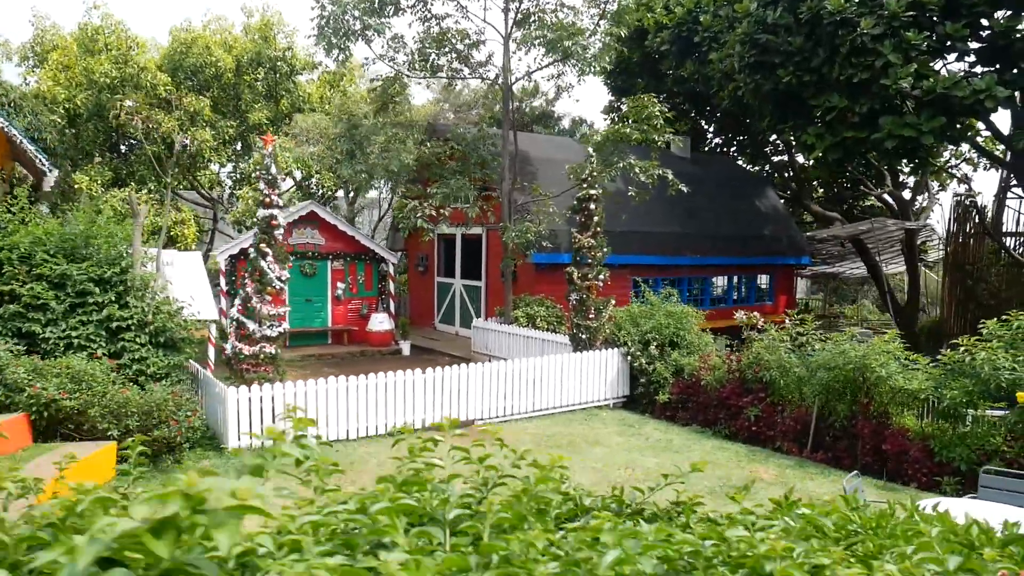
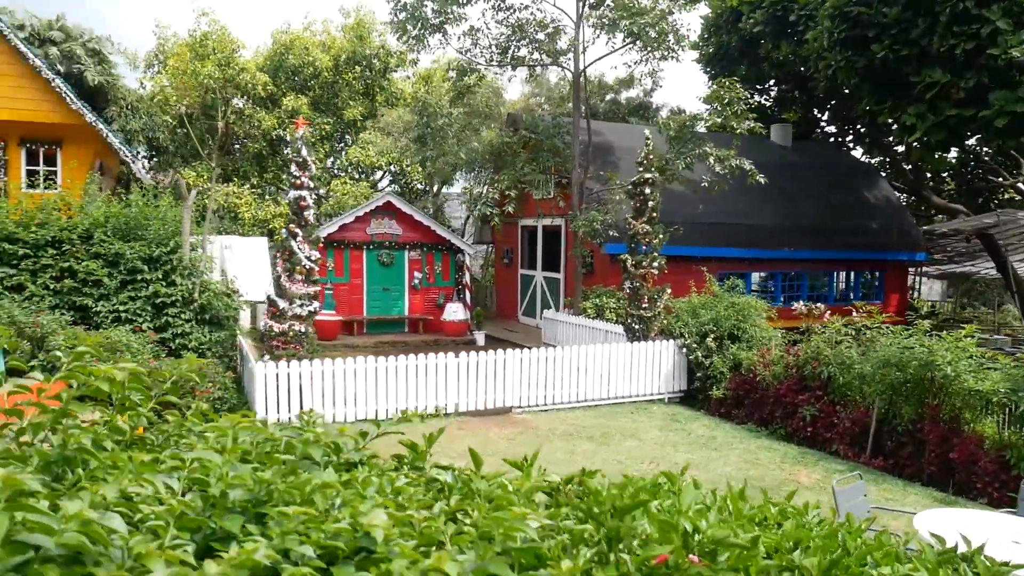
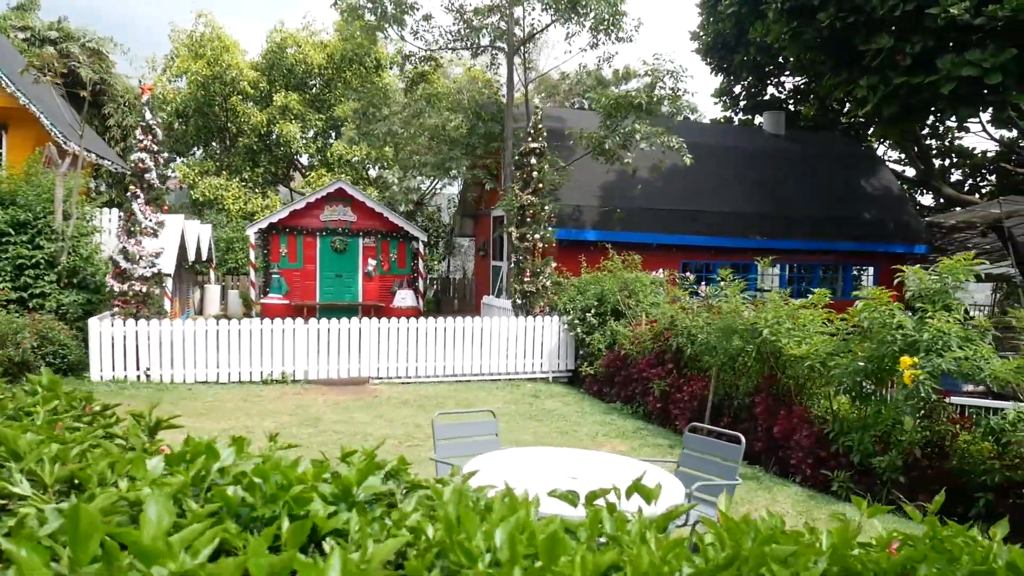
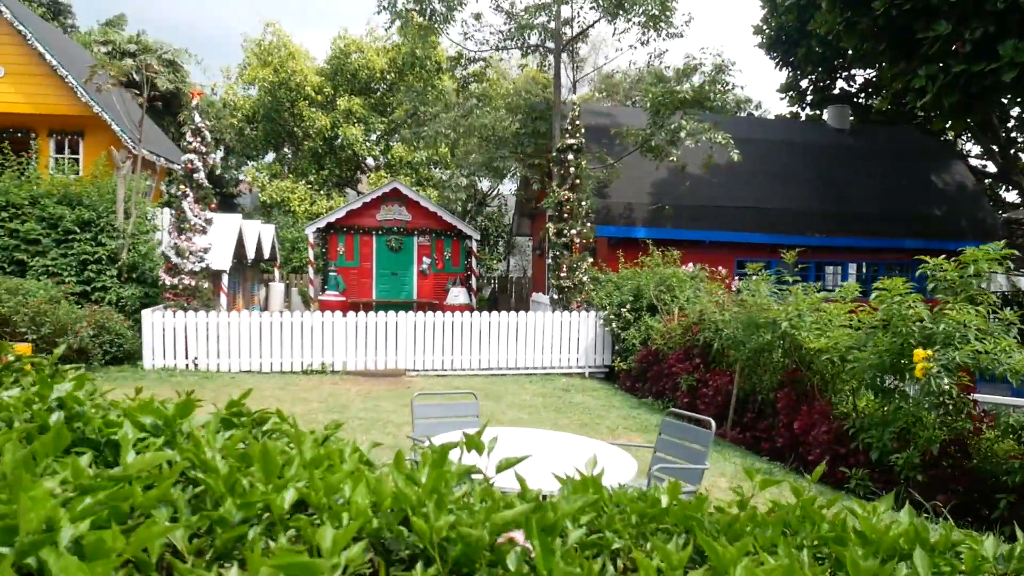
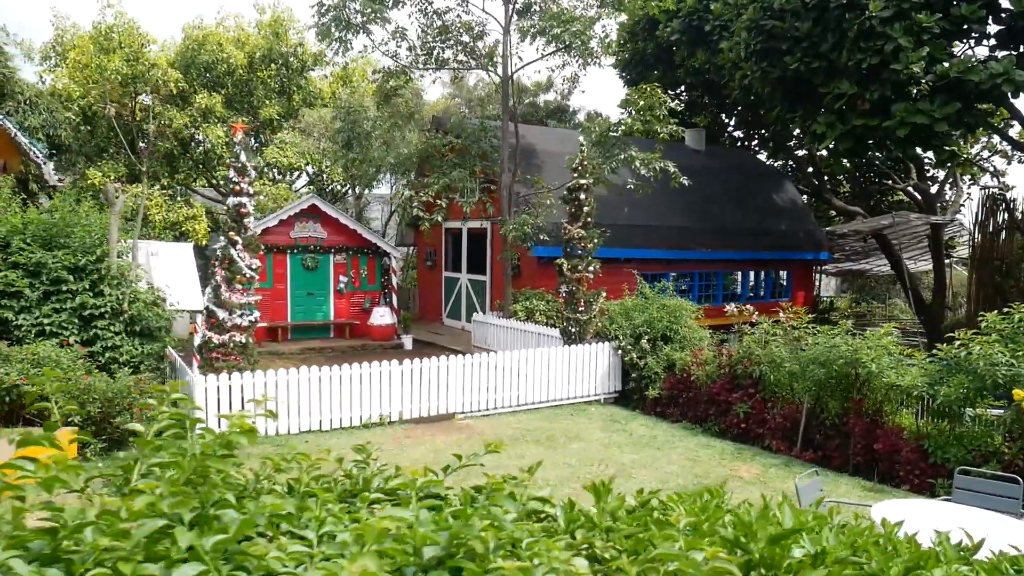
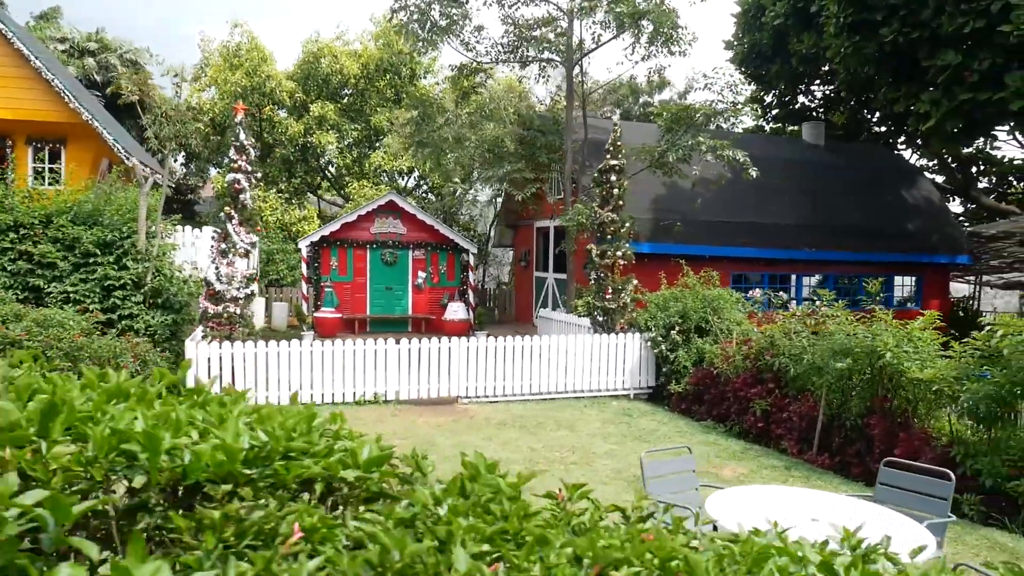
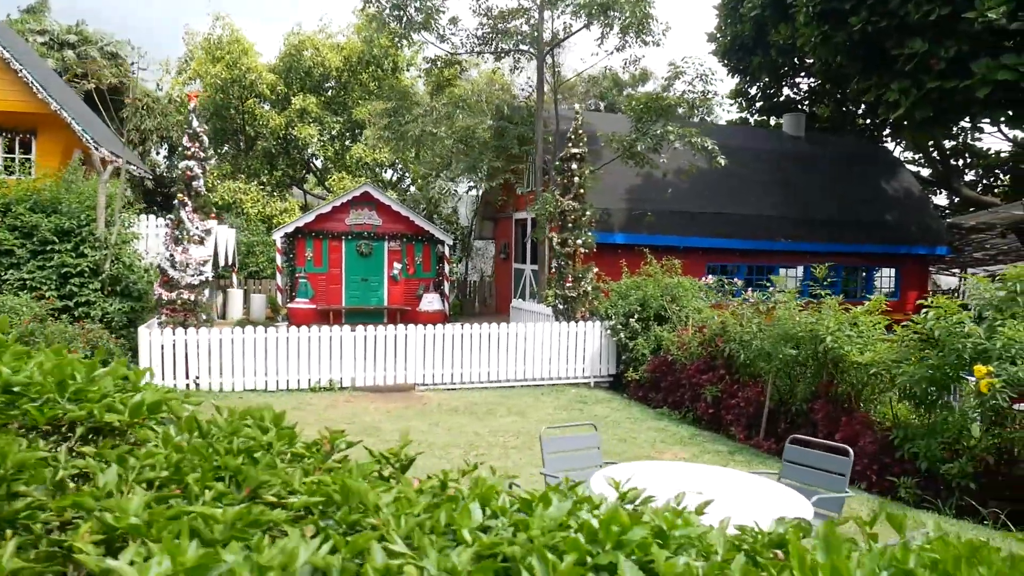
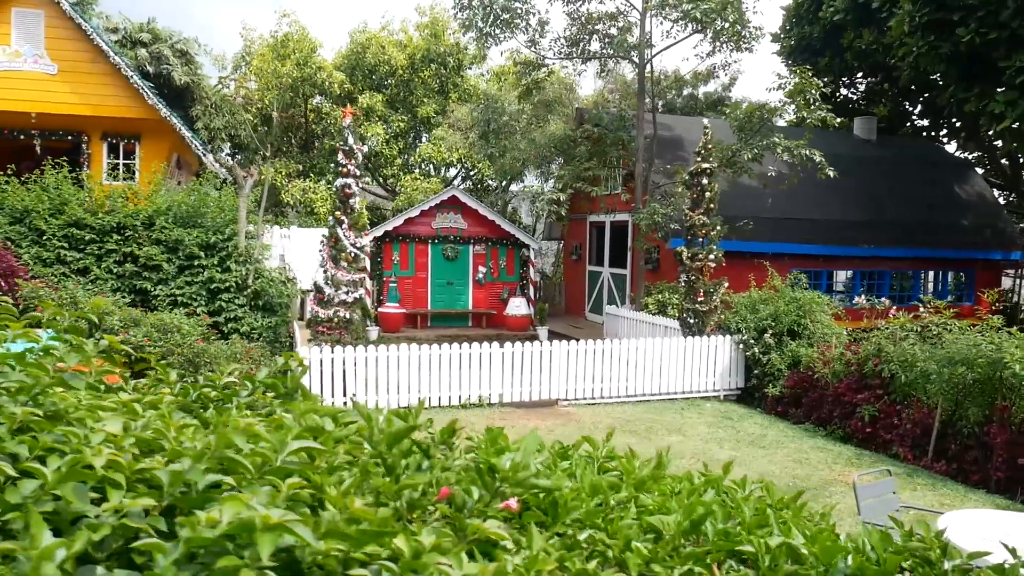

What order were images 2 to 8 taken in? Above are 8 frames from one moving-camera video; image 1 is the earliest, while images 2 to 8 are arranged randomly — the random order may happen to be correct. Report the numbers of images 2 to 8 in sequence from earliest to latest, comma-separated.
5, 2, 8, 6, 7, 3, 4
